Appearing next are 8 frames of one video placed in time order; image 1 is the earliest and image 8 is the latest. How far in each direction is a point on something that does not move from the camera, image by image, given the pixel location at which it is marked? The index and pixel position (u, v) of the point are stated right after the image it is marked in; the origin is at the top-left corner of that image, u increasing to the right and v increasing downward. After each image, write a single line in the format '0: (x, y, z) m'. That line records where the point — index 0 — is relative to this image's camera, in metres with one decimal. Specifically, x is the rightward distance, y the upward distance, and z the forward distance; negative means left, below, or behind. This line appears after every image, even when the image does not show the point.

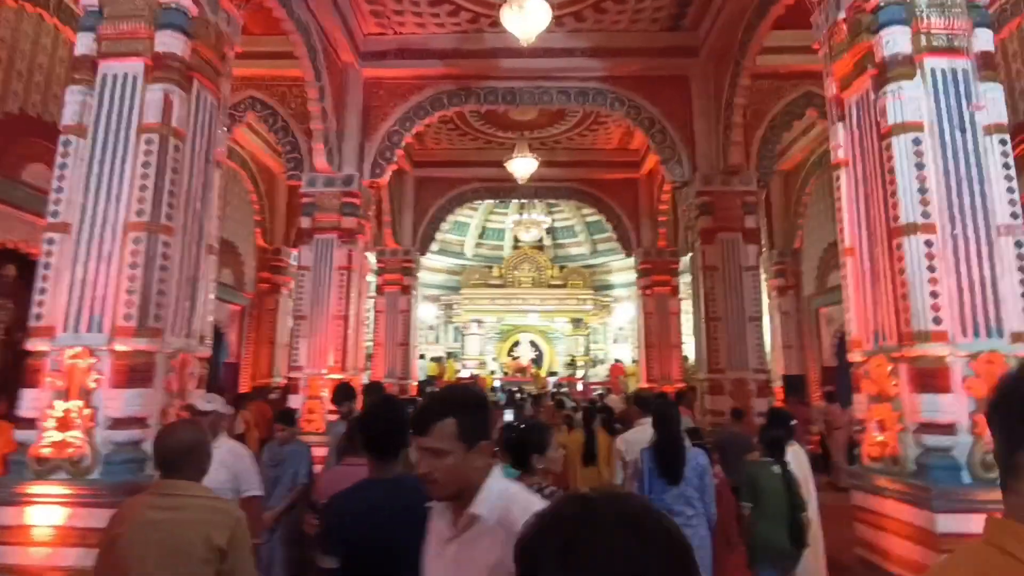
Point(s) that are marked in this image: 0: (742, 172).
0: (+2.8, +1.4, +7.2) m
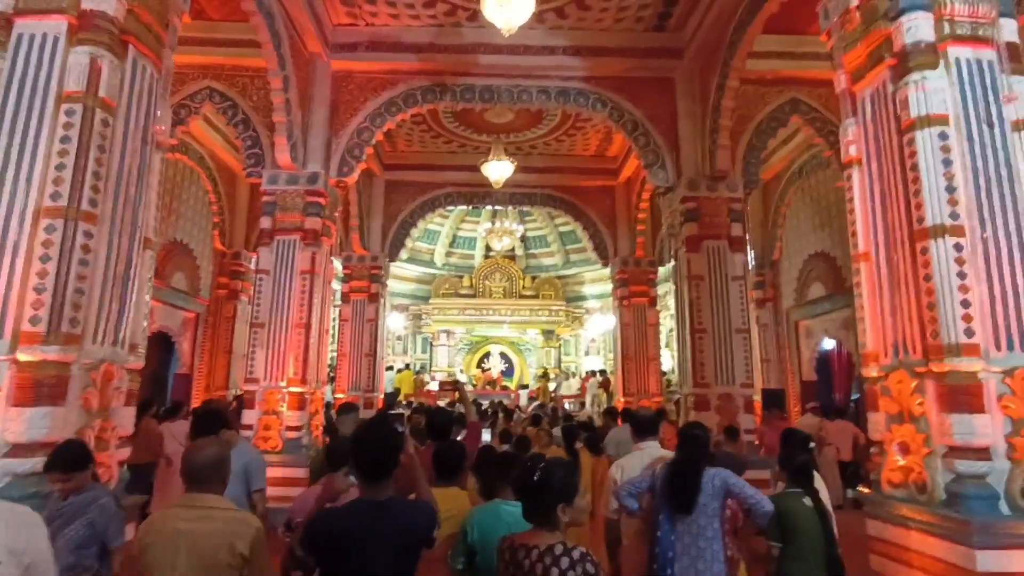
0: (+2.5, +1.3, +7.0) m
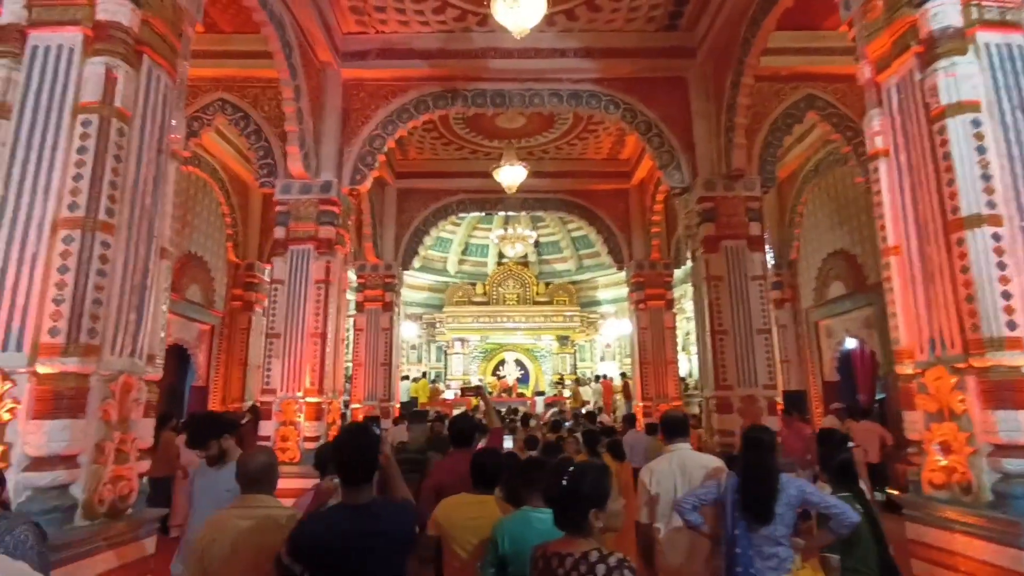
0: (+2.7, +1.3, +6.9) m
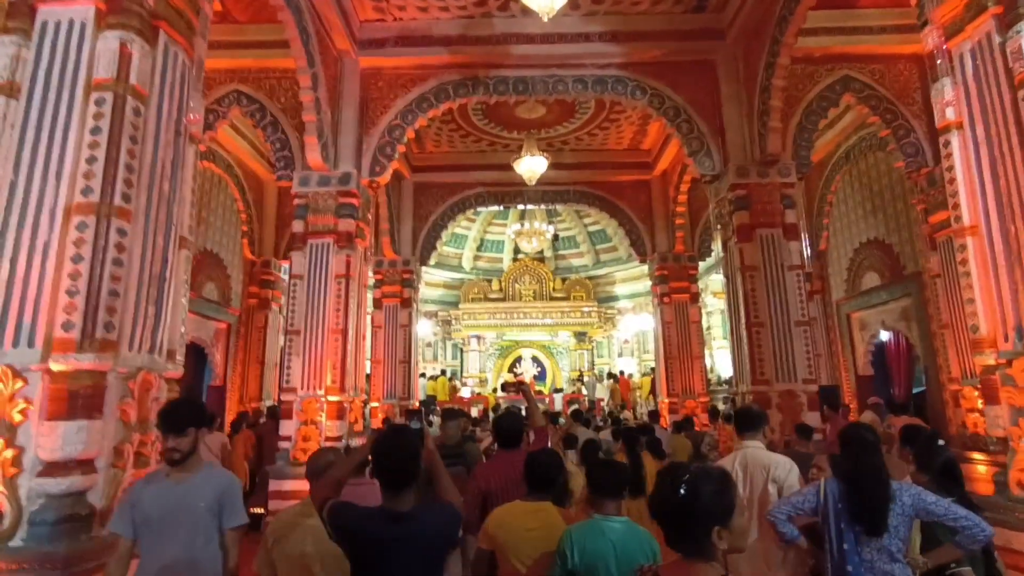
0: (+3.0, +1.4, +6.6) m
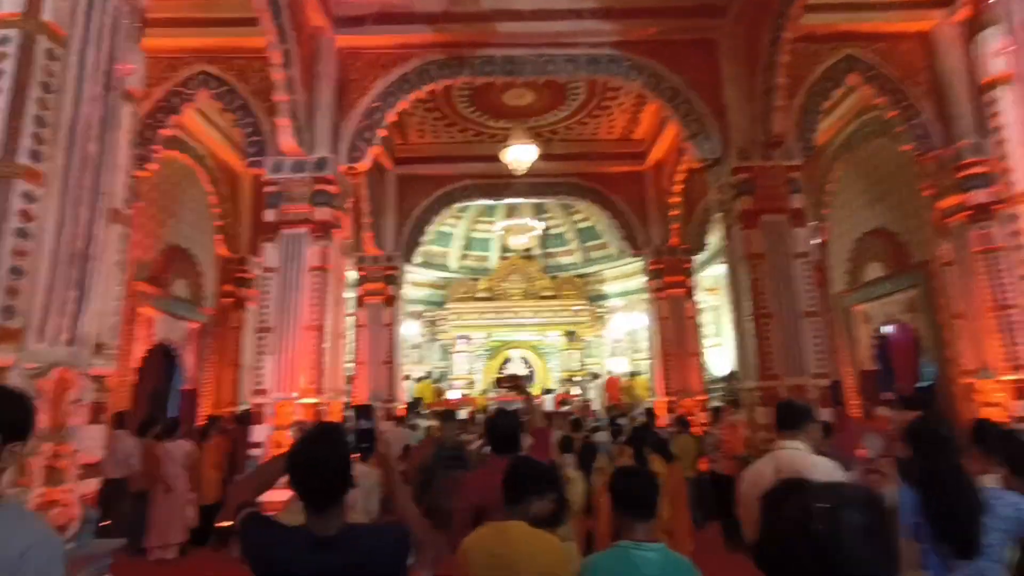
0: (+2.8, +1.5, +6.2) m
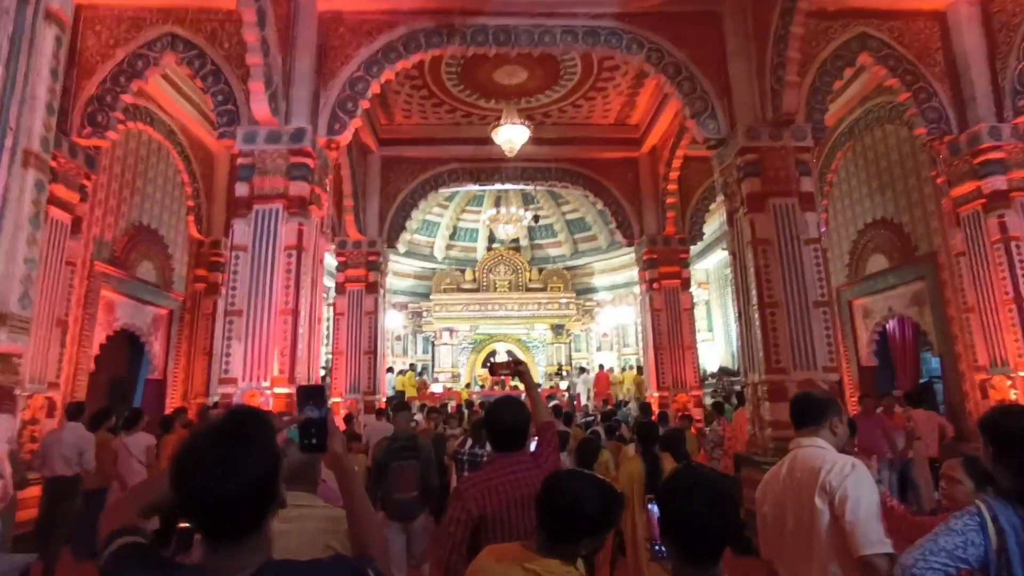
0: (+2.8, +1.6, +5.9) m
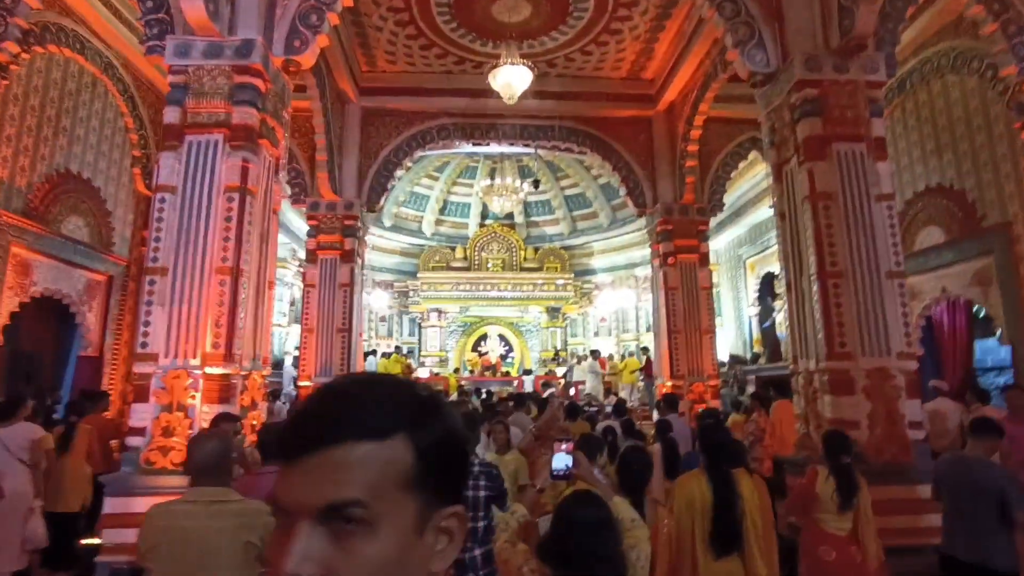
0: (+2.8, +1.9, +4.7) m
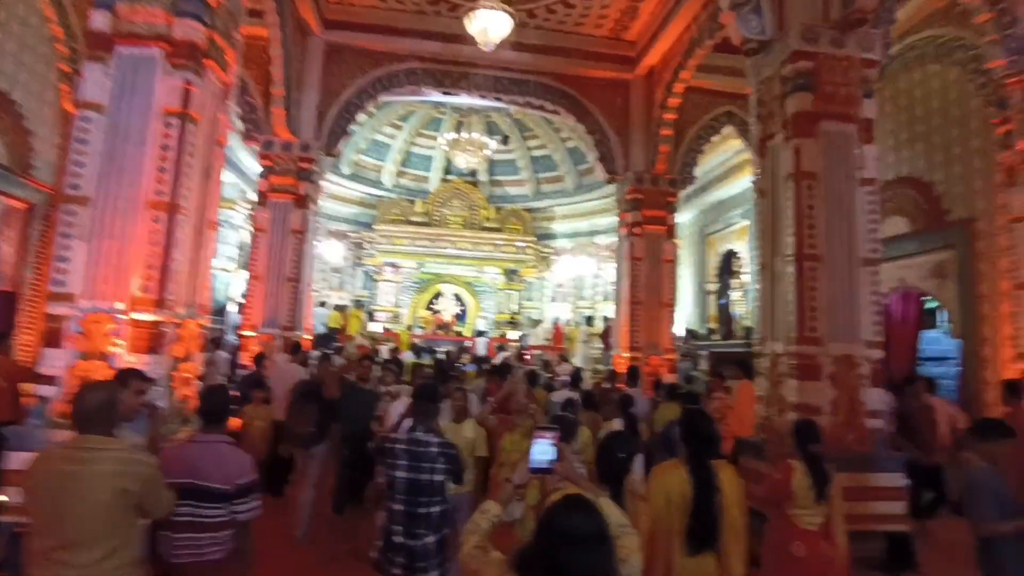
0: (+2.7, +2.0, +4.5) m
